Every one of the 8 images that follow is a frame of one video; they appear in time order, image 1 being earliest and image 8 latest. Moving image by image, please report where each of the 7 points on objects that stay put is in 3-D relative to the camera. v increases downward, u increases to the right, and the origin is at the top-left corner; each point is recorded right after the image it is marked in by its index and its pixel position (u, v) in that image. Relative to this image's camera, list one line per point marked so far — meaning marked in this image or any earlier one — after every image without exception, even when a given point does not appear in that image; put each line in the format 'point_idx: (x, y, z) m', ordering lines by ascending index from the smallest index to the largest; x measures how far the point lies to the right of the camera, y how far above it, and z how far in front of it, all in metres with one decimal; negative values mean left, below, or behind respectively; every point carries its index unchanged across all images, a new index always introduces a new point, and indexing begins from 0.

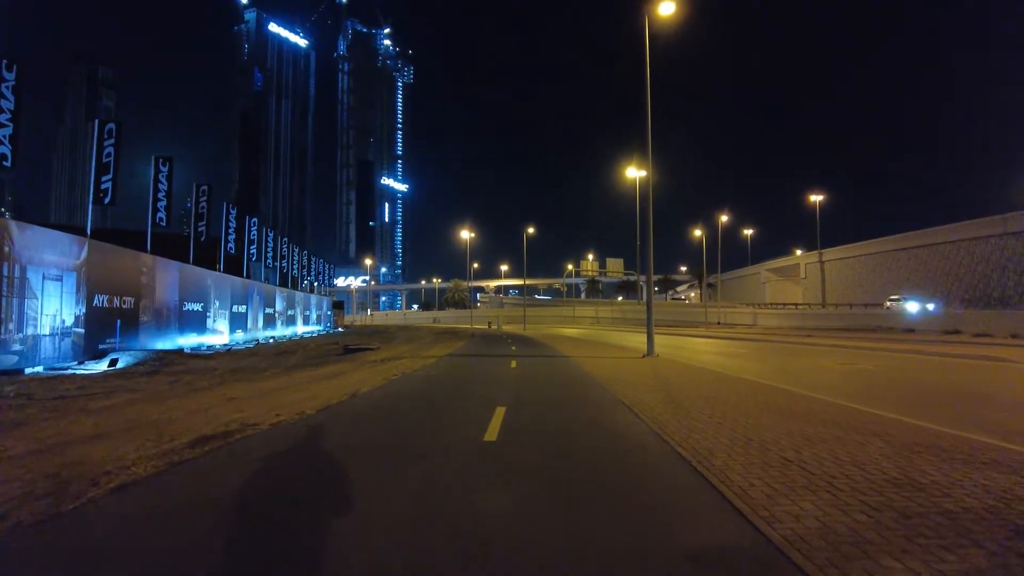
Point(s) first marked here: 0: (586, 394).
0: (+2.0, -2.6, +18.2) m
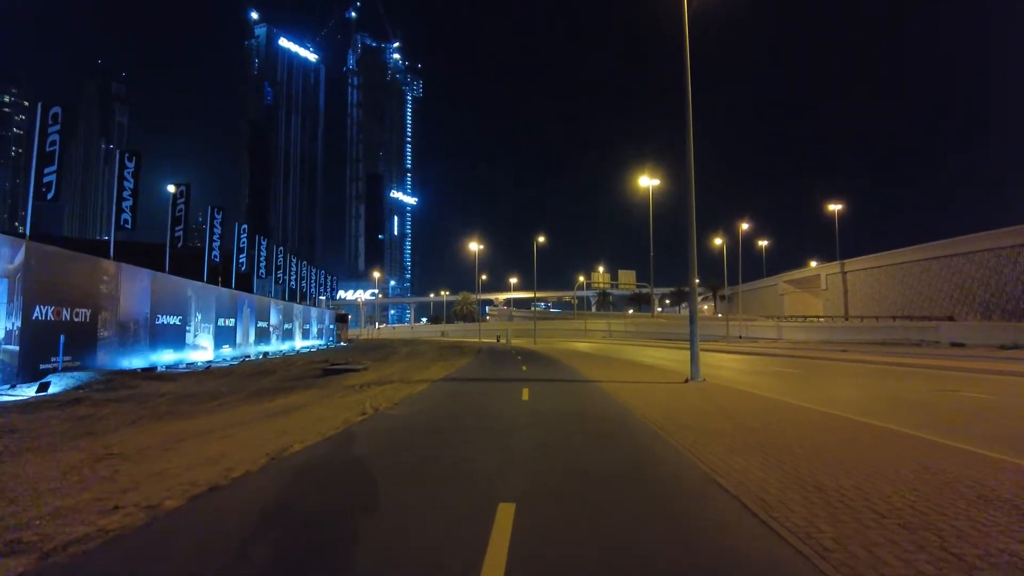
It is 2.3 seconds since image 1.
0: (+2.3, -2.8, +14.9) m
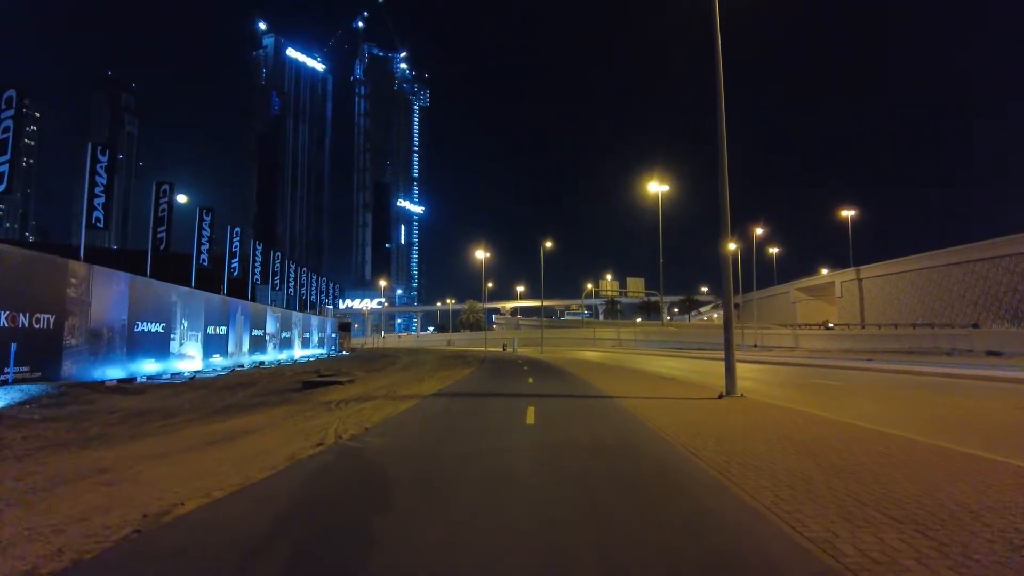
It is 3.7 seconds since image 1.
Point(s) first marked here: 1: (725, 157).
0: (+2.4, -2.8, +12.9) m
1: (+5.9, +3.5, +17.3) m
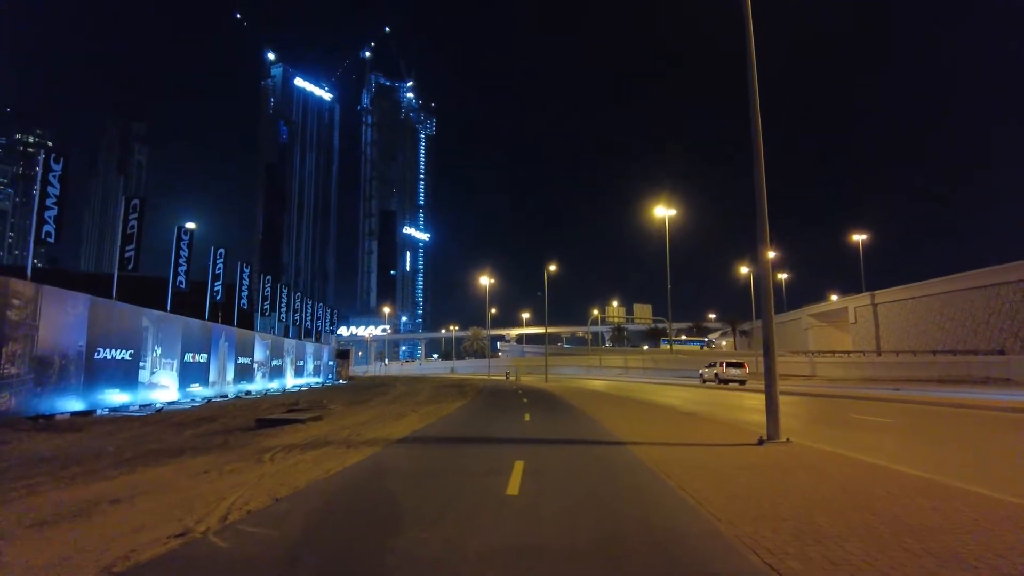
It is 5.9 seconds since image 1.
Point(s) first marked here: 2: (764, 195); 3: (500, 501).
0: (+2.2, -3.1, +10.4) m
1: (+5.8, +3.0, +15.1) m
2: (+5.8, +2.3, +15.2) m
3: (-0.2, -2.8, +8.5) m
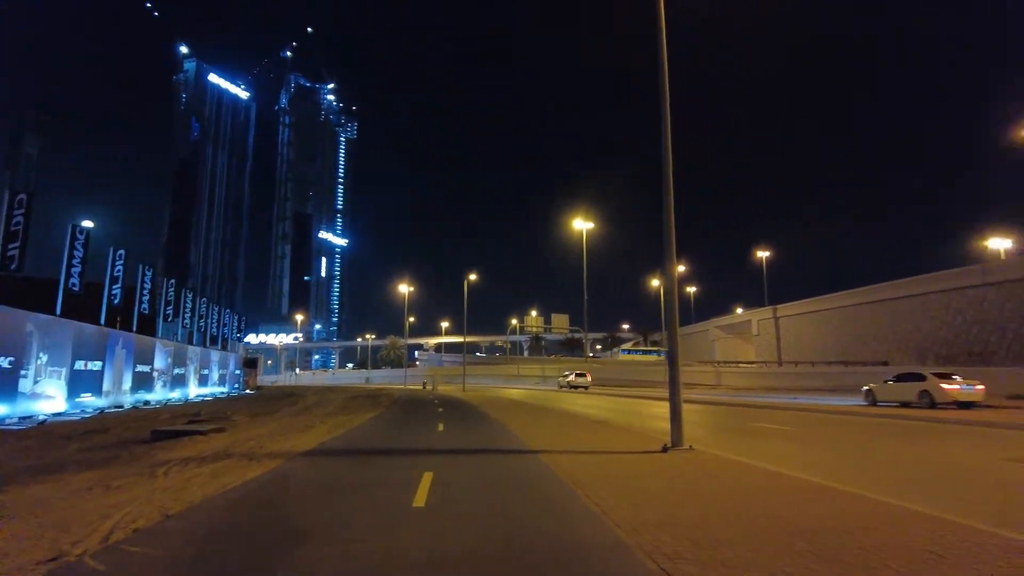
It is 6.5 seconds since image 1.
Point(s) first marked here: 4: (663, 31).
0: (+0.7, -3.2, +10.6) m
1: (+3.8, +2.7, +15.8) m
2: (+3.8, +1.9, +15.8) m
3: (-1.3, -2.9, +8.4) m
4: (+3.7, +6.3, +15.8) m
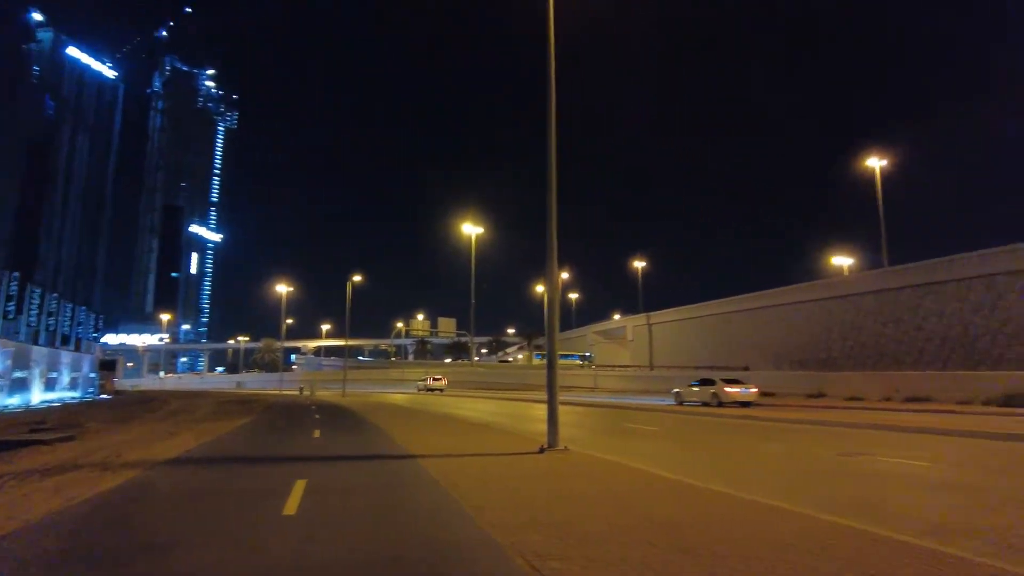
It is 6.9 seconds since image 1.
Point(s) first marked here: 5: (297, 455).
0: (-1.2, -3.3, +10.6) m
1: (+1.1, +2.6, +16.3) m
2: (+1.0, +1.8, +16.3) m
3: (-2.9, -2.9, +8.1) m
4: (+1.0, +6.1, +16.3) m
5: (-4.6, -3.6, +13.9) m
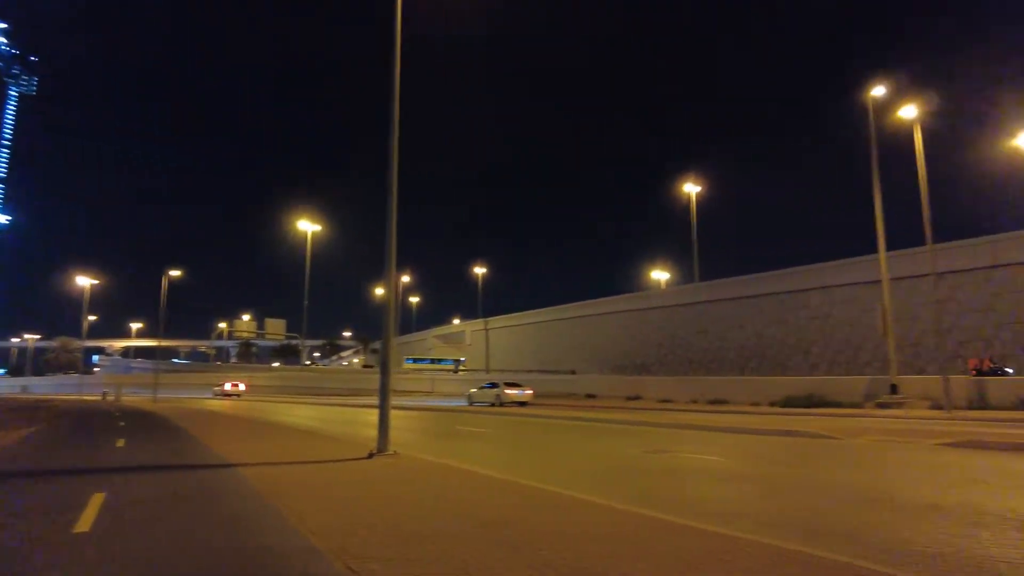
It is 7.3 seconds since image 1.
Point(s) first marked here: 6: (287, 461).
0: (-4.0, -3.3, +10.1) m
1: (-2.9, +2.5, +16.3) m
2: (-3.0, +1.7, +16.3) m
3: (-5.0, -2.8, +7.3) m
4: (-2.9, +6.0, +16.3) m
5: (-8.0, -3.4, +12.5) m
6: (-5.0, -3.9, +14.5) m
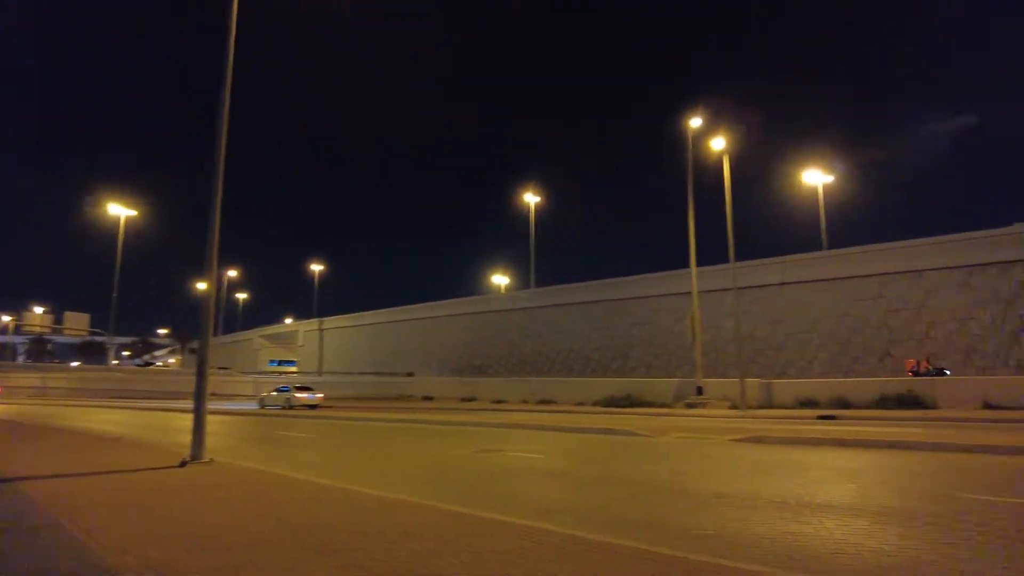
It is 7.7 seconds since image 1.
0: (-6.6, -3.2, +9.0) m
1: (-6.8, +2.6, +15.3) m
2: (-6.9, +1.8, +15.3) m
3: (-6.8, -2.7, +6.0) m
4: (-6.6, +6.1, +15.3) m
5: (-11.1, -3.2, +10.4) m
6: (-8.6, -3.7, +13.1) m
